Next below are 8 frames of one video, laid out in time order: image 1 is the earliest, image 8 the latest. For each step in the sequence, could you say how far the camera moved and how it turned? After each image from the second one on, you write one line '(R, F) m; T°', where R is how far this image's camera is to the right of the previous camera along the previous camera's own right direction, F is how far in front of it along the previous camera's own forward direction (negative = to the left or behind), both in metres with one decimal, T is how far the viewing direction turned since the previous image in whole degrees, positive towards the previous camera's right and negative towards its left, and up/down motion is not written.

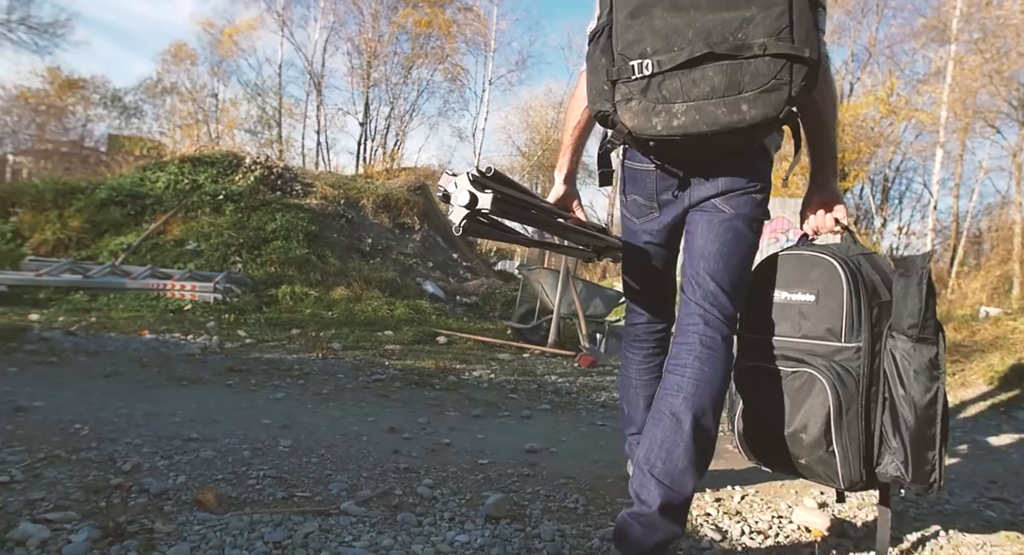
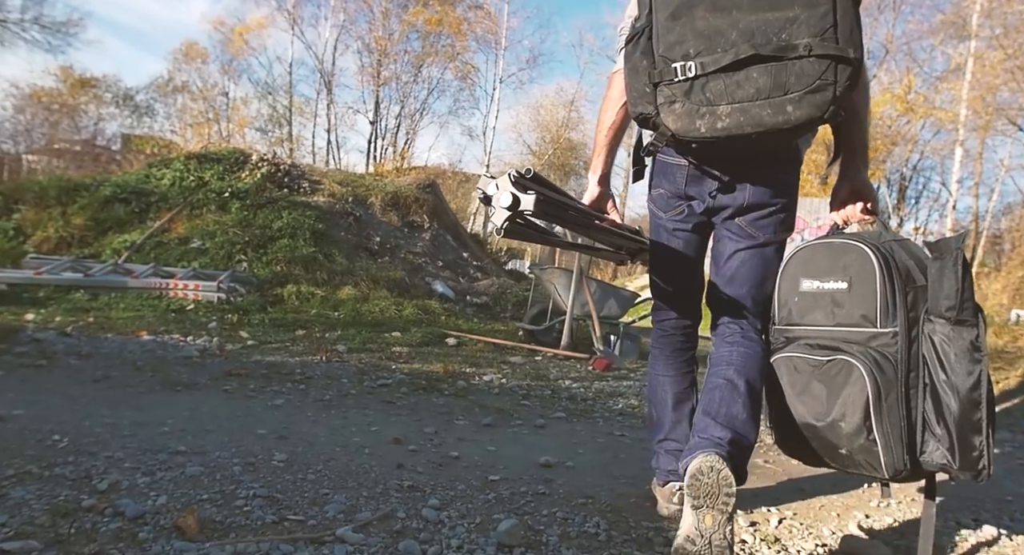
(0.0, +0.2) m; -1°
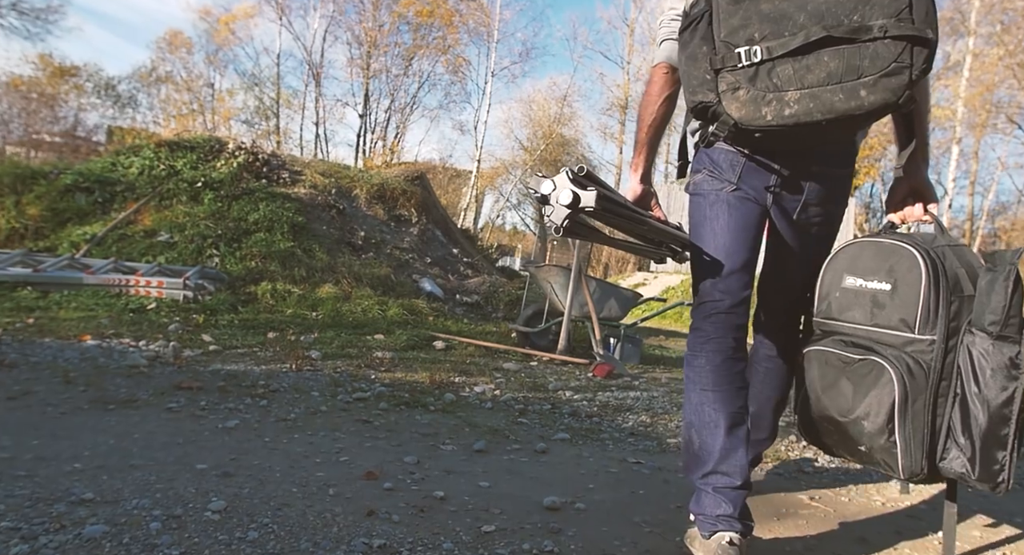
(0.0, +0.6) m; +1°
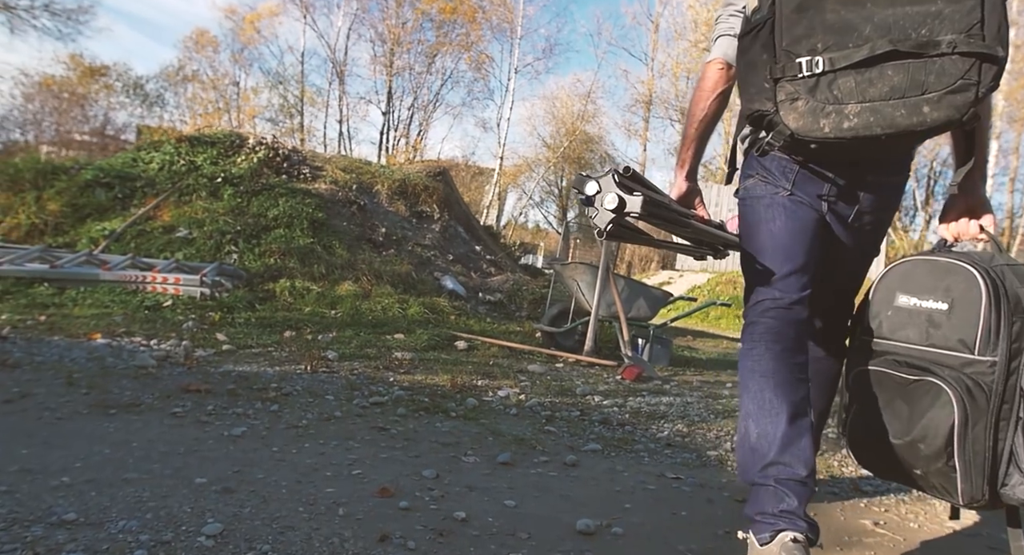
(0.0, +0.3) m; -2°
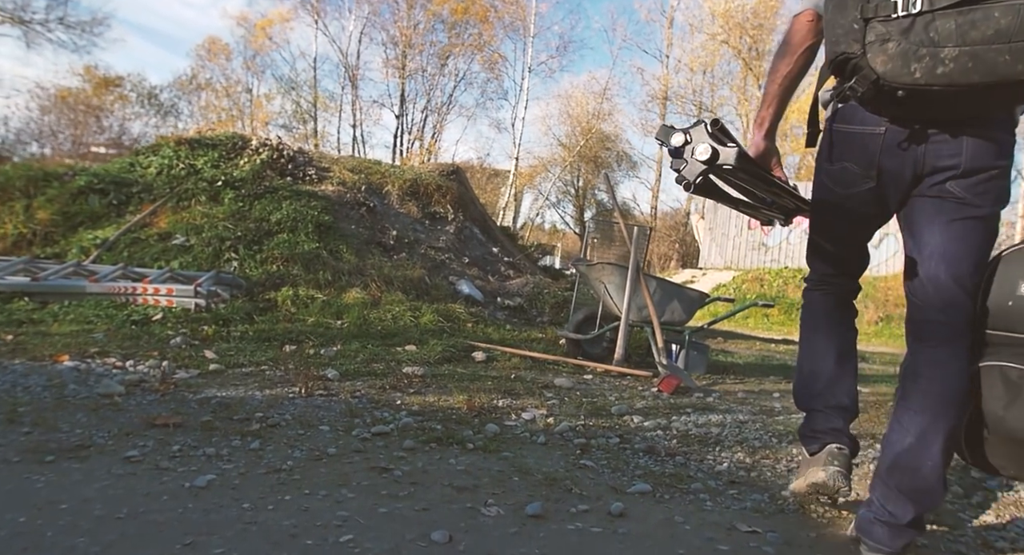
(0.0, +0.6) m; -2°
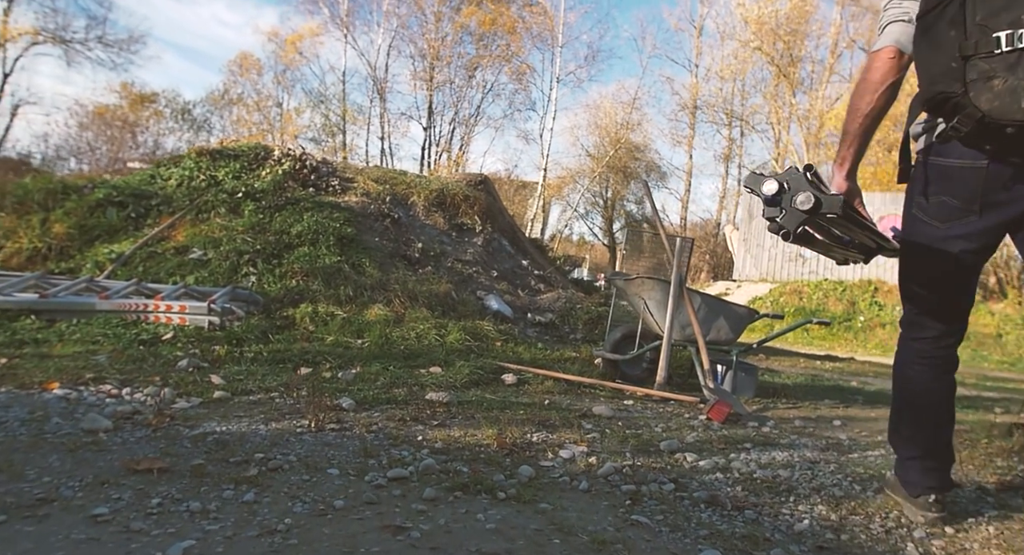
(0.0, +0.4) m; -2°
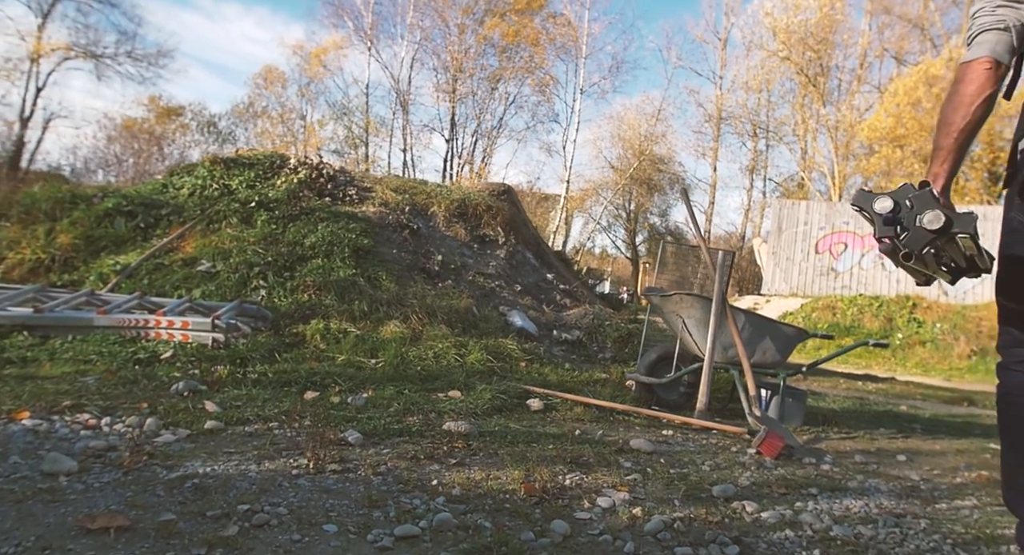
(0.0, +0.5) m; -2°
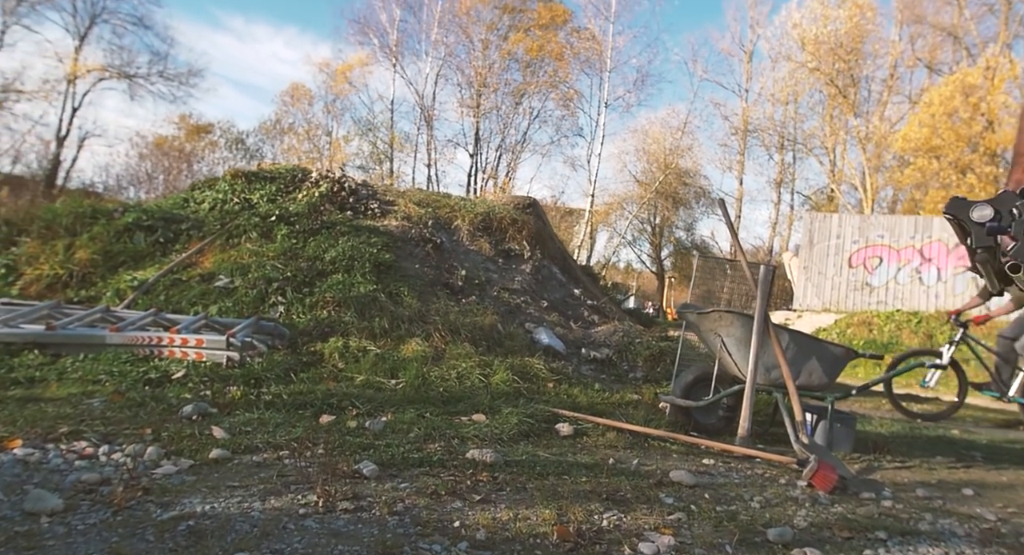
(0.0, +0.3) m; -2°
